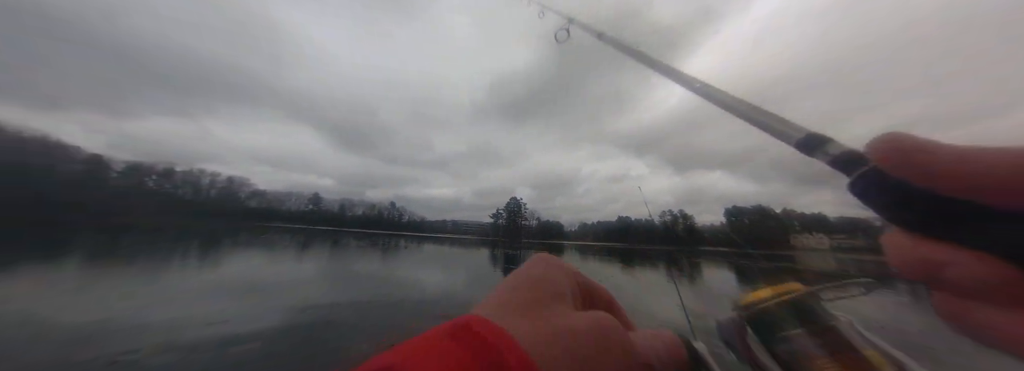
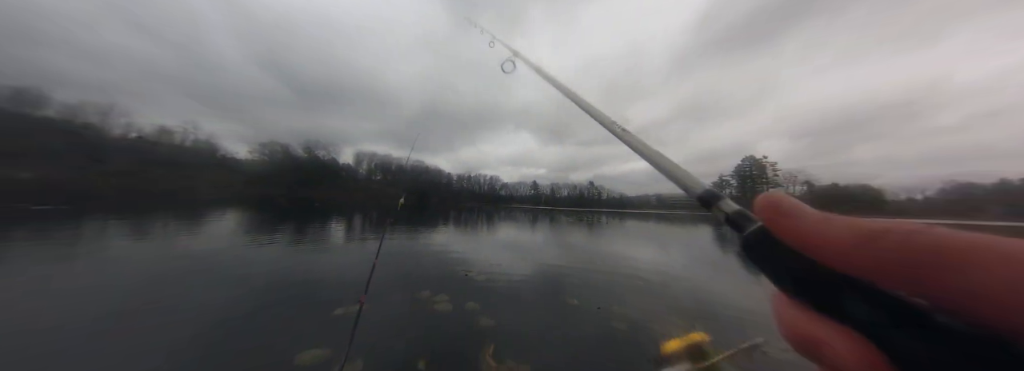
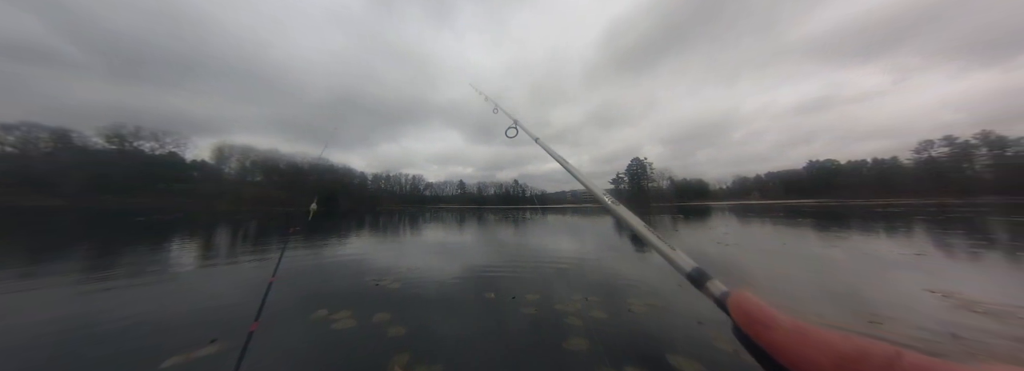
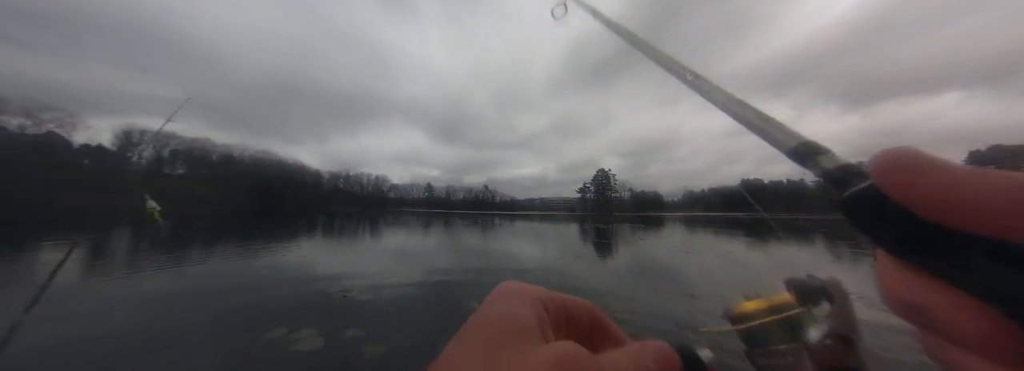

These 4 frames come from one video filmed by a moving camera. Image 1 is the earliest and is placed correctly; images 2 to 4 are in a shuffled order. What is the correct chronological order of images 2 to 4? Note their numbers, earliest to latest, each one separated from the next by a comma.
4, 2, 3
